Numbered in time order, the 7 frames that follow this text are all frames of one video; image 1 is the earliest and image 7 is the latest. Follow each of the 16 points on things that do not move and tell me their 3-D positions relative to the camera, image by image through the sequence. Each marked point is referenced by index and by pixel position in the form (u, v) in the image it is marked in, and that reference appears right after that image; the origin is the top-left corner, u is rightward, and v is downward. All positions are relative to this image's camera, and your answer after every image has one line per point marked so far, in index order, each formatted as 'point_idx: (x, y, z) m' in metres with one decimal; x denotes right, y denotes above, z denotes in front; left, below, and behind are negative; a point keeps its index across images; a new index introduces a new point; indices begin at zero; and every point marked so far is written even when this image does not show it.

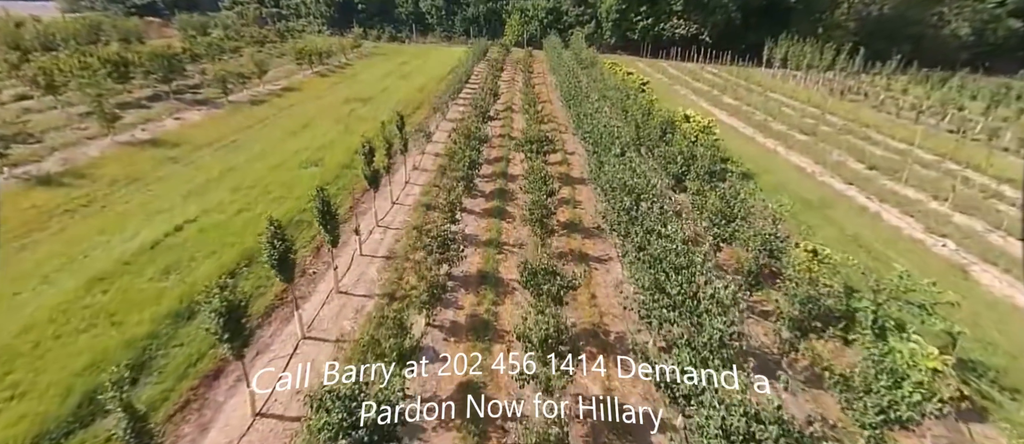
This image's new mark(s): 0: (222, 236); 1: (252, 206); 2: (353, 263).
0: (-9.8, -0.5, +15.2) m
1: (-10.1, +0.6, +17.6) m
2: (-5.3, -1.4, +15.0) m
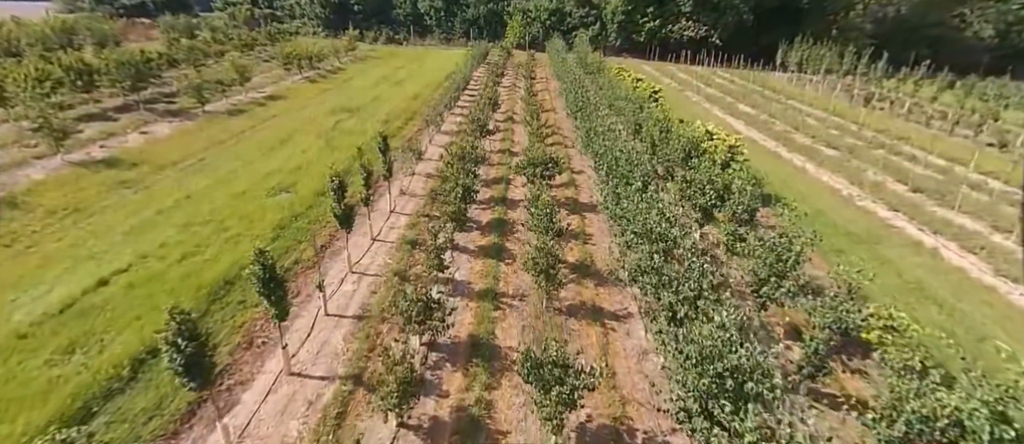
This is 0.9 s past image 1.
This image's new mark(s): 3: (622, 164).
0: (-9.8, -2.0, +12.4) m
1: (-10.2, -0.8, +14.8) m
2: (-5.3, -2.9, +12.2) m
3: (+4.7, +2.5, +18.8) m
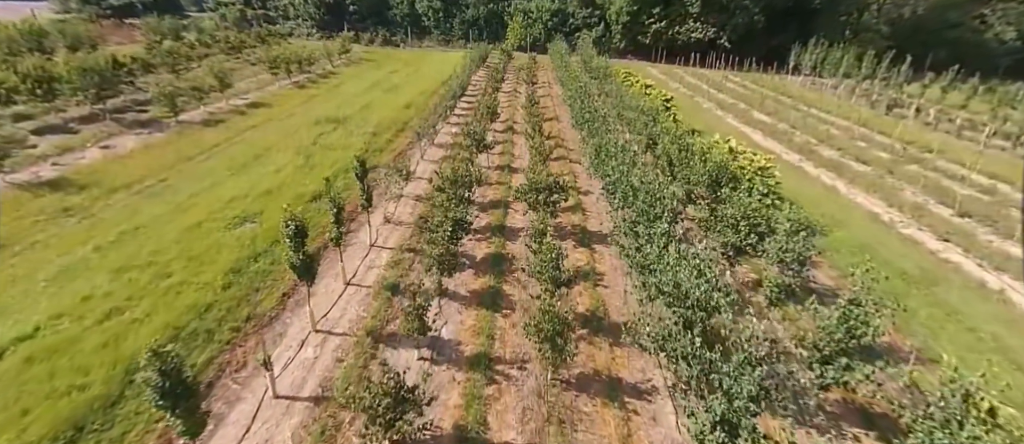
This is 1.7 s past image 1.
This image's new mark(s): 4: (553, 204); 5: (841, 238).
0: (-9.9, -3.3, +9.8) m
1: (-10.2, -2.1, +12.2) m
2: (-5.4, -4.2, +9.6) m
3: (+4.7, +1.2, +16.2) m
4: (+1.7, +0.7, +18.6) m
5: (+14.0, -0.6, +19.2) m
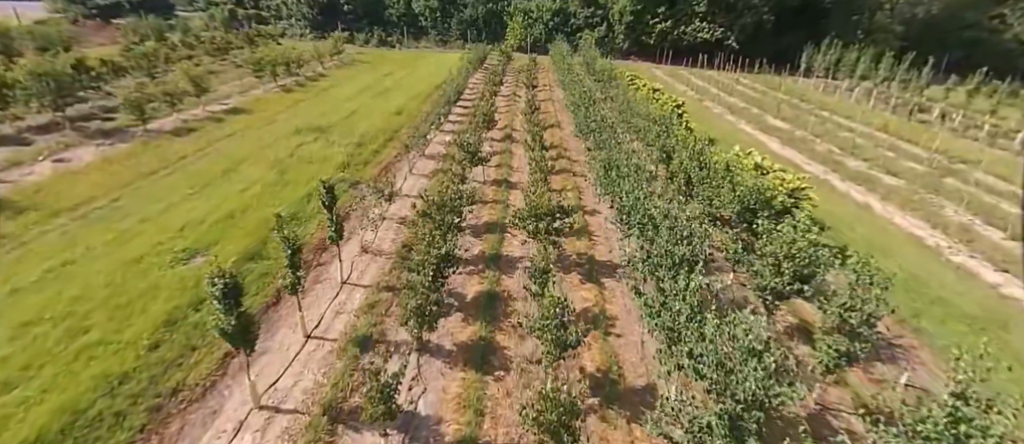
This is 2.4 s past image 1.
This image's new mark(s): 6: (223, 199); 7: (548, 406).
0: (-10.1, -4.3, +7.4) m
1: (-10.4, -3.2, +9.8) m
2: (-5.5, -5.2, +7.1) m
3: (+4.5, +0.1, +13.7) m
4: (+1.5, -0.3, +16.1) m
5: (+13.9, -1.7, +16.7) m
6: (-11.7, +0.9, +18.3) m
7: (+0.6, -3.3, +8.2) m
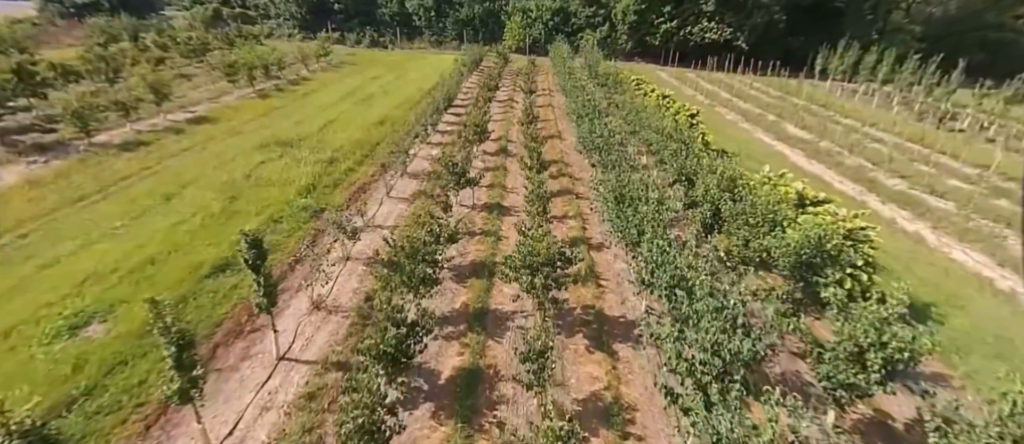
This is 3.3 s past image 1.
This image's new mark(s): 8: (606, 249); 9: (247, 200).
0: (-10.4, -5.7, +4.1) m
1: (-10.7, -4.6, +6.5) m
2: (-5.9, -6.6, +3.9) m
3: (+4.2, -1.3, +10.5) m
4: (+1.2, -1.7, +12.9) m
5: (+13.6, -3.1, +13.5) m
6: (-12.1, -0.5, +15.0) m
7: (+0.3, -4.7, +5.0) m
8: (+3.5, -0.9, +17.2) m
9: (-10.3, +0.9, +17.7) m
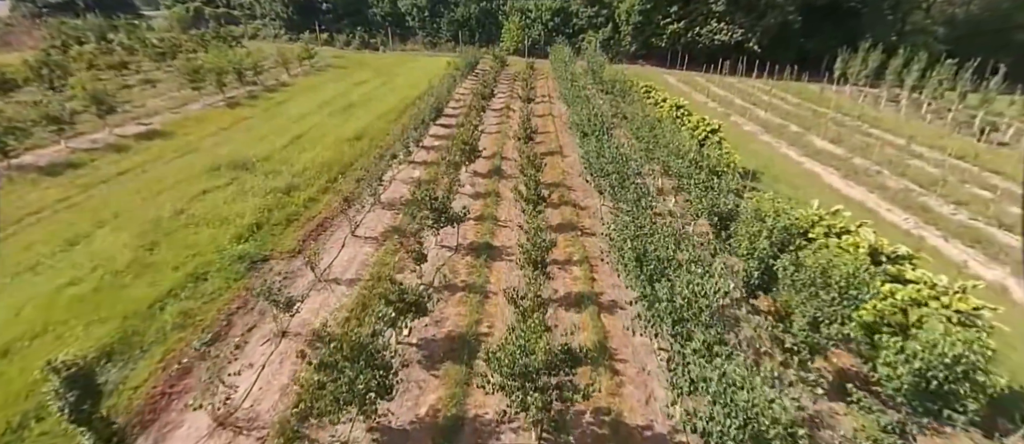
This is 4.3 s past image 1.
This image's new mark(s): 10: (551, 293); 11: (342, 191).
0: (-10.7, -7.4, +0.5) m
1: (-11.0, -6.3, +2.9) m
2: (-6.2, -8.3, +0.3) m
3: (+3.9, -3.0, +6.8) m
4: (+0.9, -3.4, +9.2) m
5: (+13.2, -4.8, +9.8) m
6: (-12.4, -2.2, +11.4) m
7: (0.0, -6.4, +1.3) m
8: (+3.2, -2.6, +13.5) m
9: (-10.7, -0.8, +14.1) m
10: (+1.2, -2.3, +14.4) m
11: (-7.3, +1.3, +19.1) m
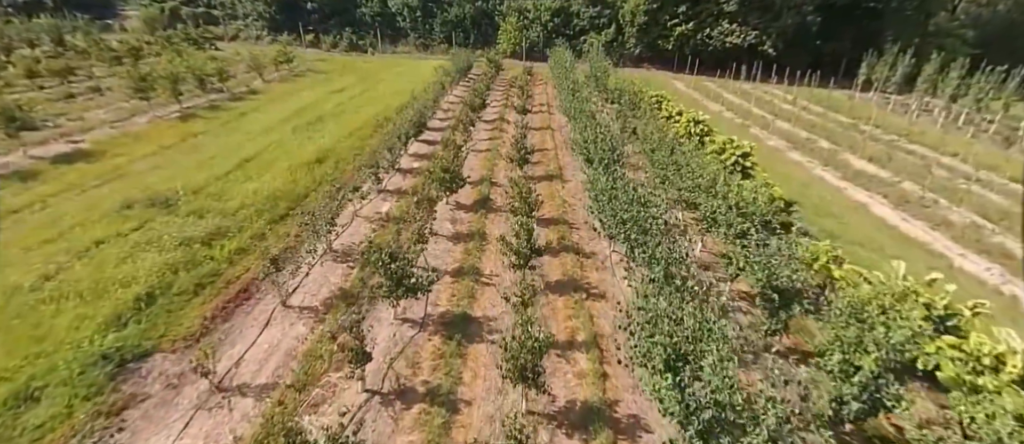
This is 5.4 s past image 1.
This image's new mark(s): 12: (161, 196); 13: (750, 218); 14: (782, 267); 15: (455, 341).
0: (-11.2, -9.2, -3.6) m
1: (-11.5, -8.1, -1.3) m
2: (-6.7, -10.1, -3.9) m
3: (+3.4, -4.8, +2.7) m
4: (+0.4, -5.3, +5.1) m
5: (+12.8, -6.7, +5.7) m
6: (-12.8, -4.0, +7.3) m
7: (-0.5, -8.2, -2.8) m
8: (+2.7, -4.5, +9.4) m
9: (-11.1, -2.7, +10.0) m
10: (+0.8, -4.1, +10.3) m
11: (-7.8, -0.6, +14.9) m
12: (-13.3, +0.9, +17.1) m
13: (+7.0, +0.4, +13.3) m
14: (+6.5, -0.9, +10.9) m
15: (-1.6, -3.2, +11.8) m
